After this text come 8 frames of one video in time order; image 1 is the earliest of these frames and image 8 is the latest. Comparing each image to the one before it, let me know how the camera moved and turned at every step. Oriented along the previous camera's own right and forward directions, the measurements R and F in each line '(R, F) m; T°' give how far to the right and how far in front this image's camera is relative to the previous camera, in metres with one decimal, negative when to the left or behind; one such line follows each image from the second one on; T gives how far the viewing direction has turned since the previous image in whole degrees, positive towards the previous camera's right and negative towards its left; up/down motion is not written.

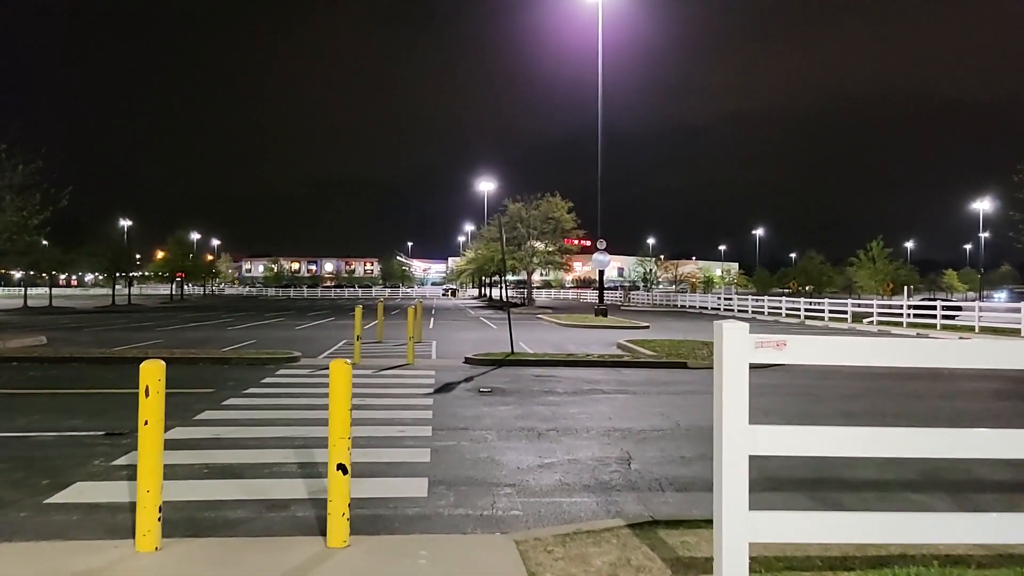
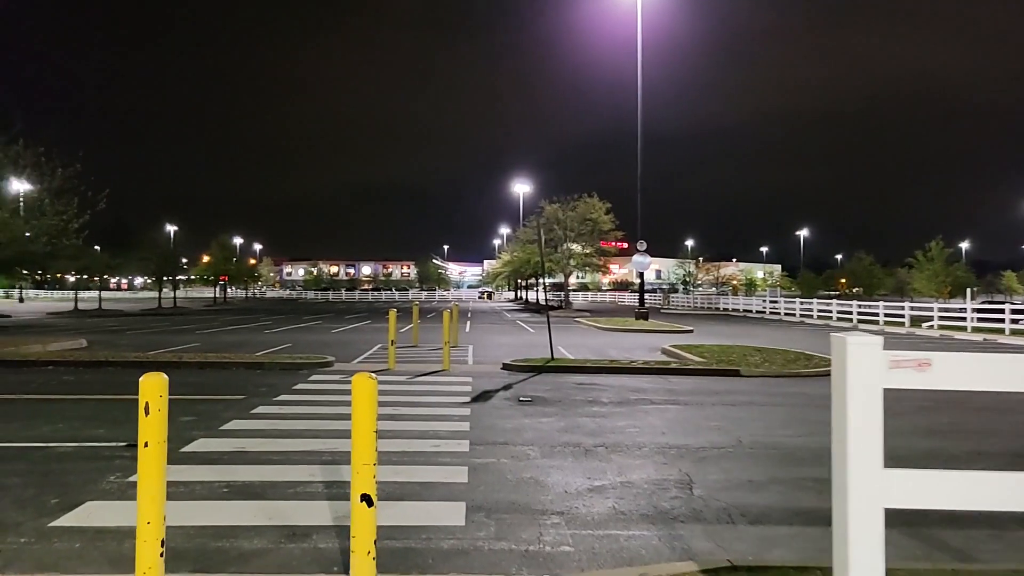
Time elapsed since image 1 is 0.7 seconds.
(-0.1, +0.8) m; -3°
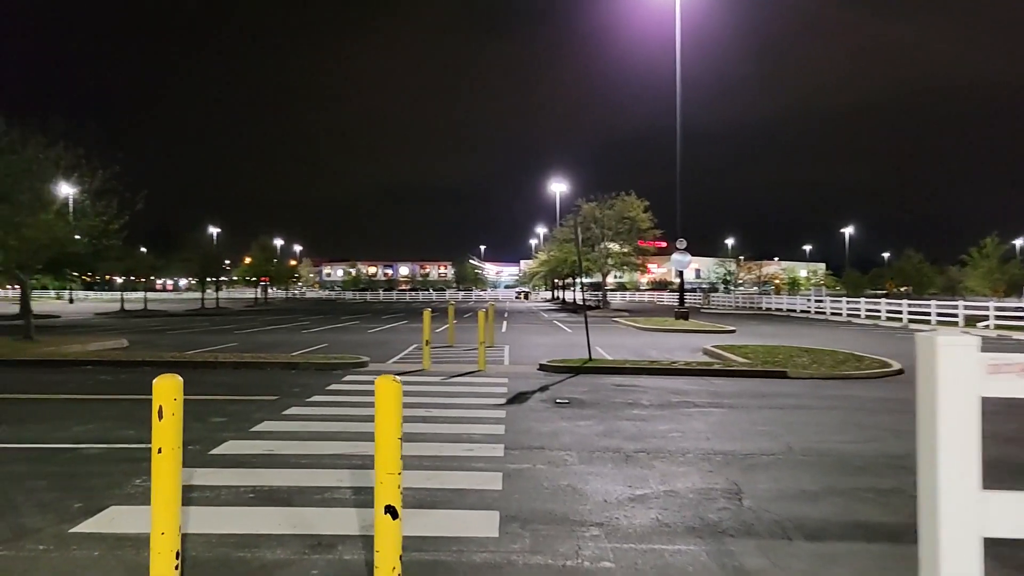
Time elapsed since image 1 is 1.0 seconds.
(0.0, +0.4) m; -3°
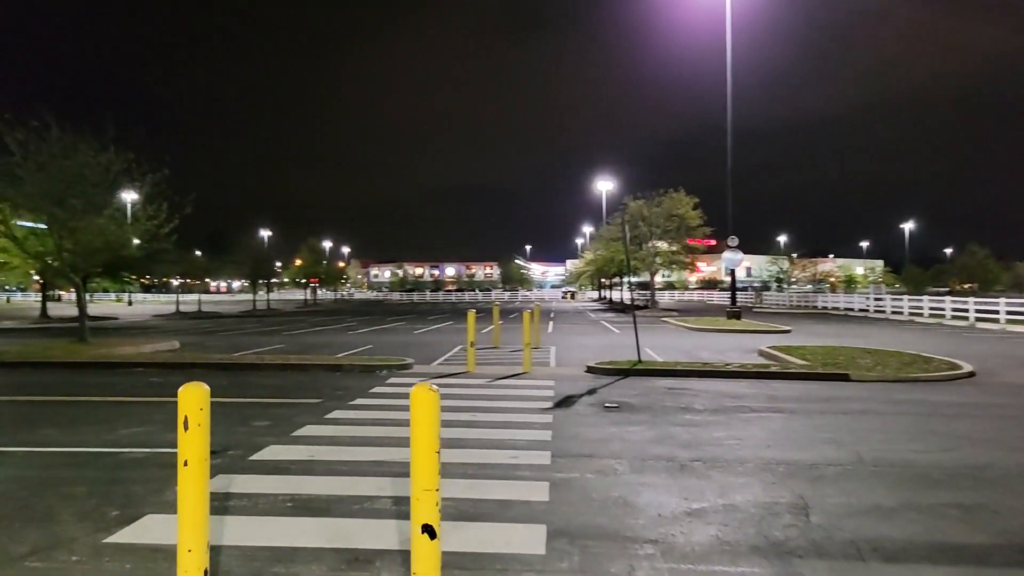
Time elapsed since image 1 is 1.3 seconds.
(0.0, +0.4) m; -4°
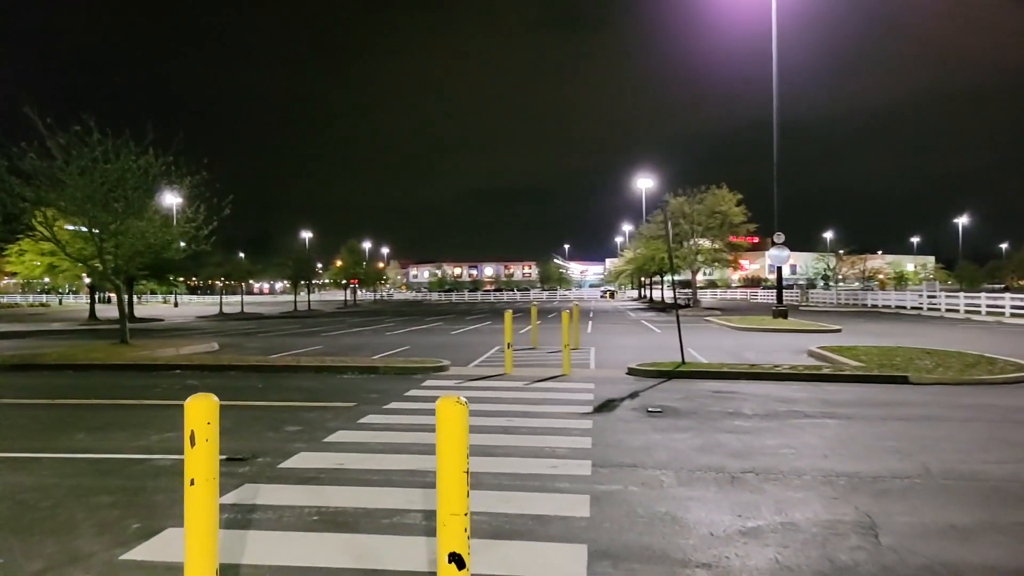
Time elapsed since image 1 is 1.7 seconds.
(0.0, +0.4) m; -3°
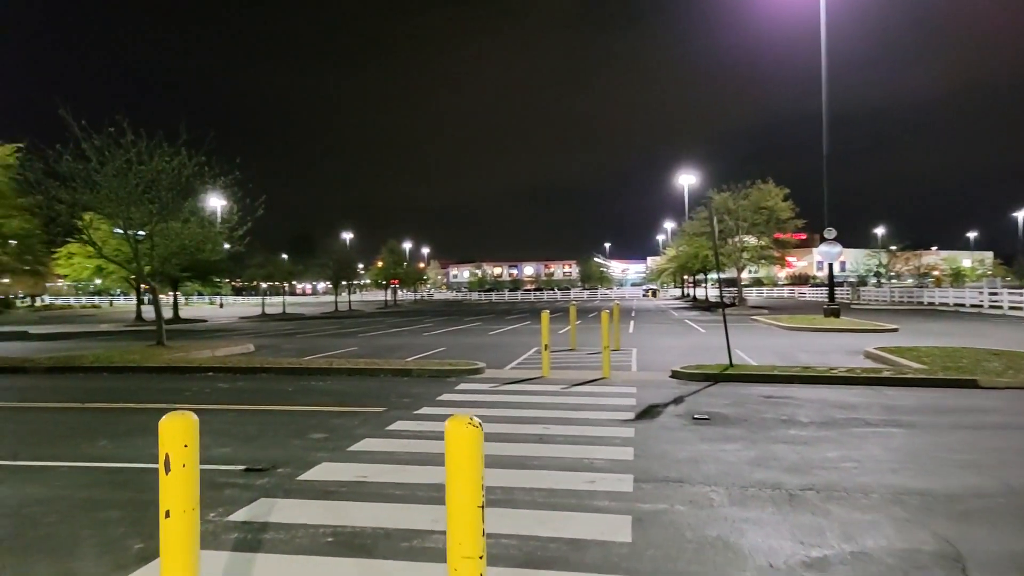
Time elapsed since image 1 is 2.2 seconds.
(+0.1, +0.6) m; -3°
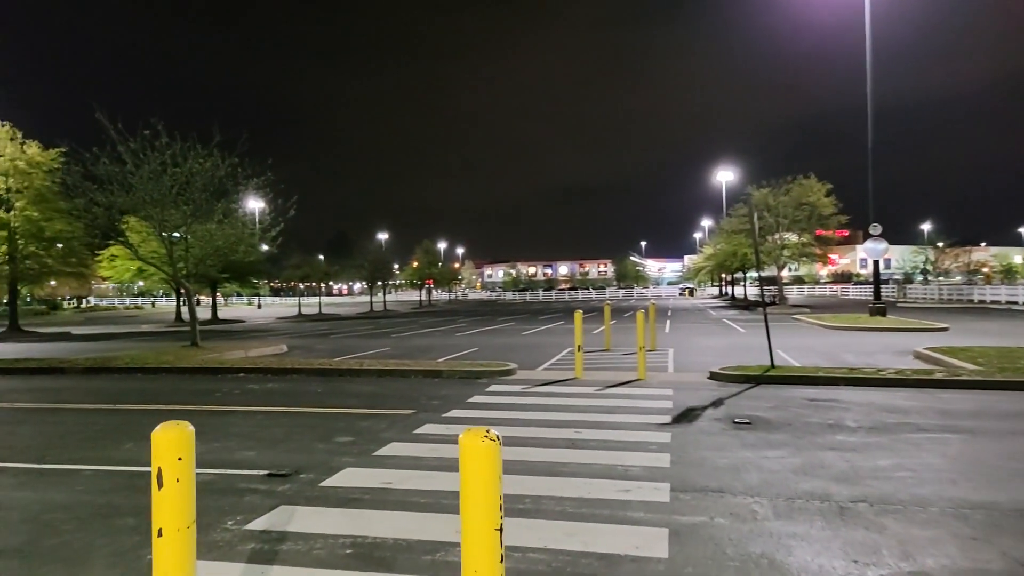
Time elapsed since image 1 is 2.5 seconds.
(+0.1, +0.3) m; -3°
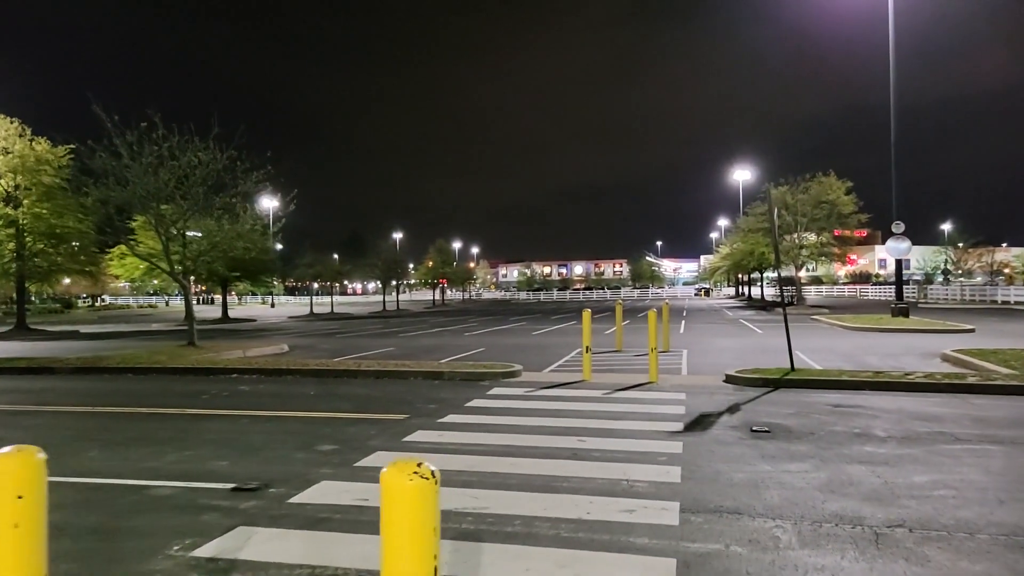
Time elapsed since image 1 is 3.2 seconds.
(+0.2, +0.7) m; -1°
